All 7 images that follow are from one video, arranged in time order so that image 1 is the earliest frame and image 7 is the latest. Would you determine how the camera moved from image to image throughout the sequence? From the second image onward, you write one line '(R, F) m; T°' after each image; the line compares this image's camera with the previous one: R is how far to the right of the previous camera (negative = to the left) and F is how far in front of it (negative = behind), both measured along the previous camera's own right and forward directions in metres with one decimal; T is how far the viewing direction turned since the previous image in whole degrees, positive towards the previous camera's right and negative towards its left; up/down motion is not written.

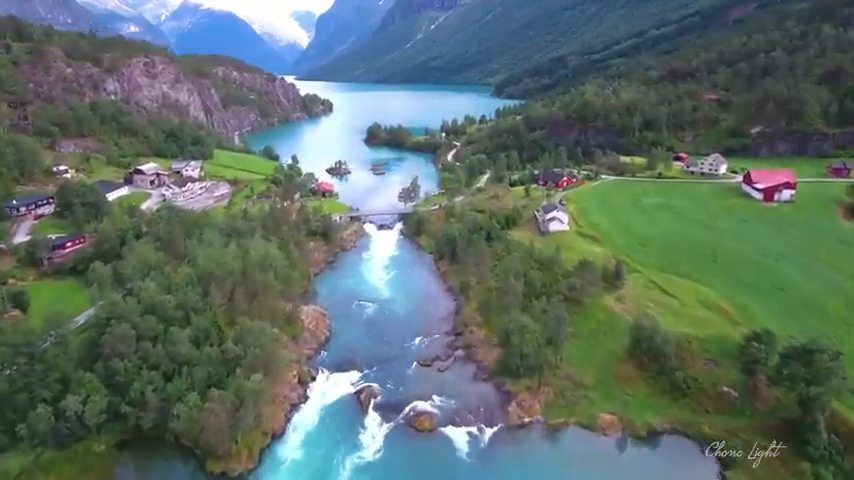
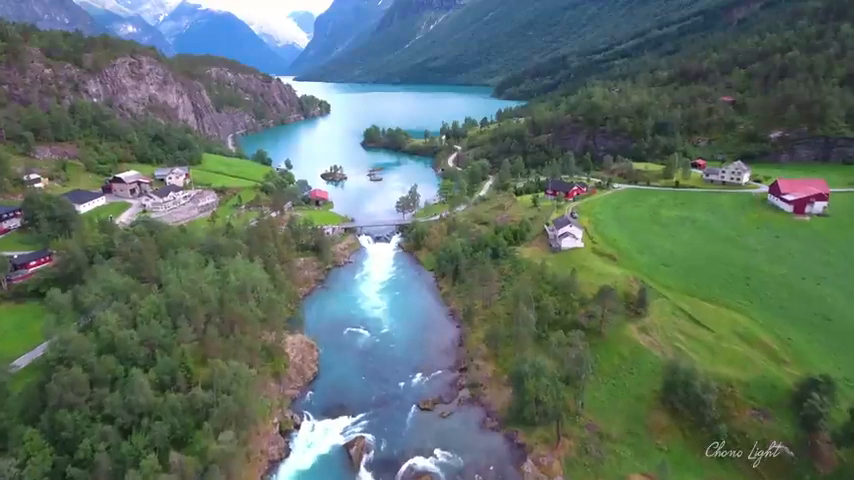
(-0.1, +5.4) m; 0°
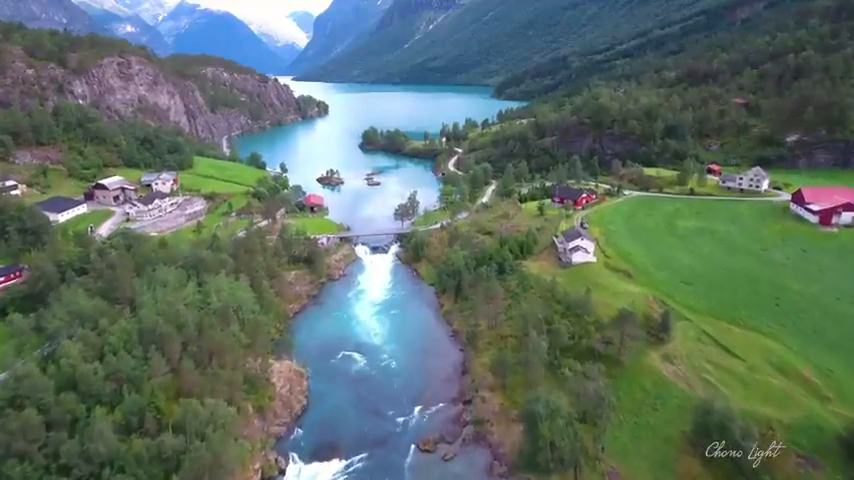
(-0.1, +4.0) m; 0°
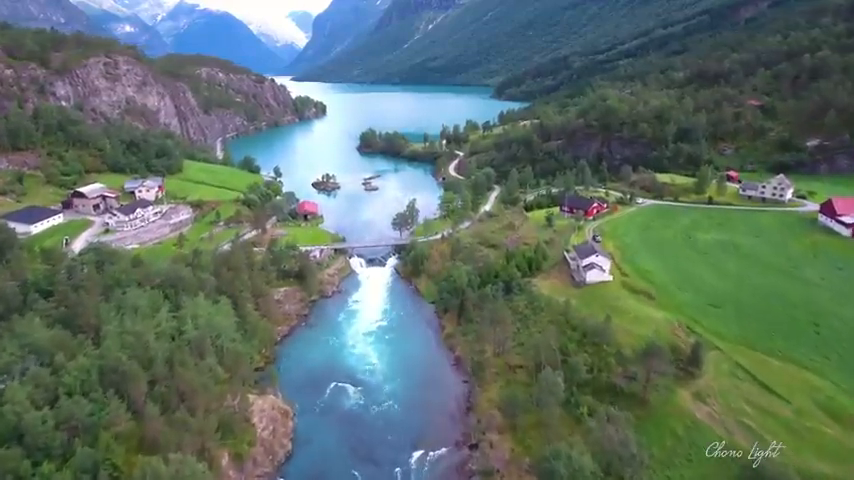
(-0.1, +4.5) m; 0°
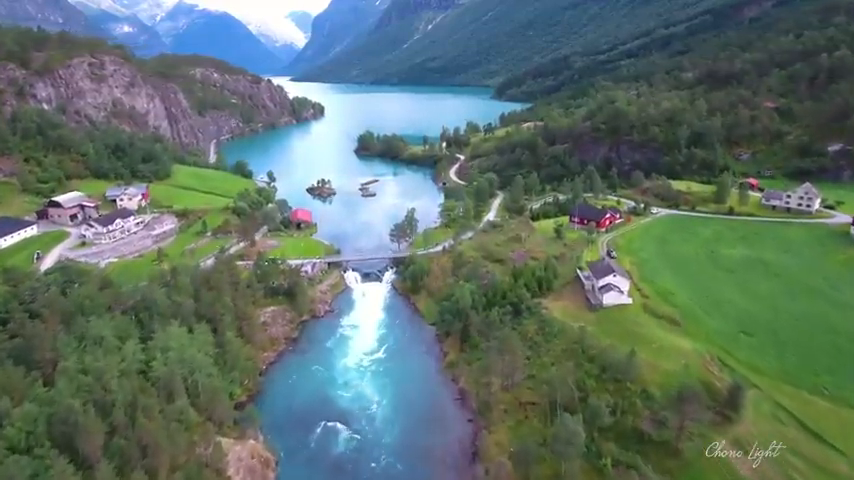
(0.0, +4.4) m; 0°
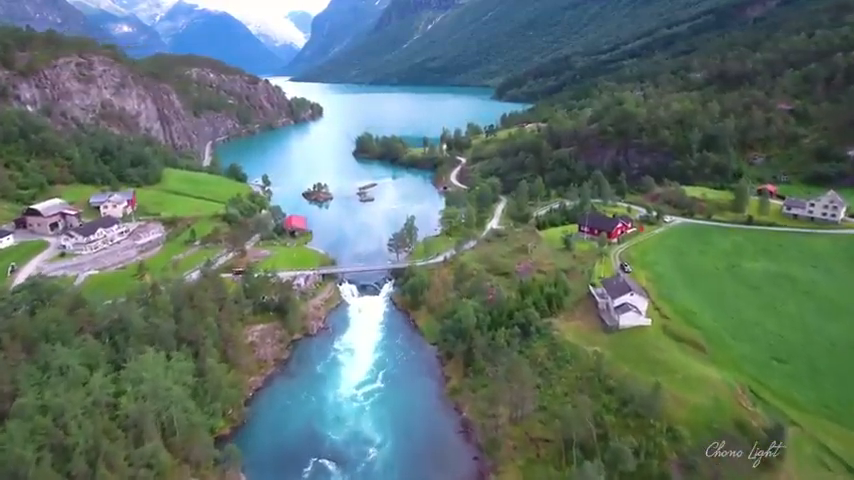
(-0.1, +3.5) m; 0°
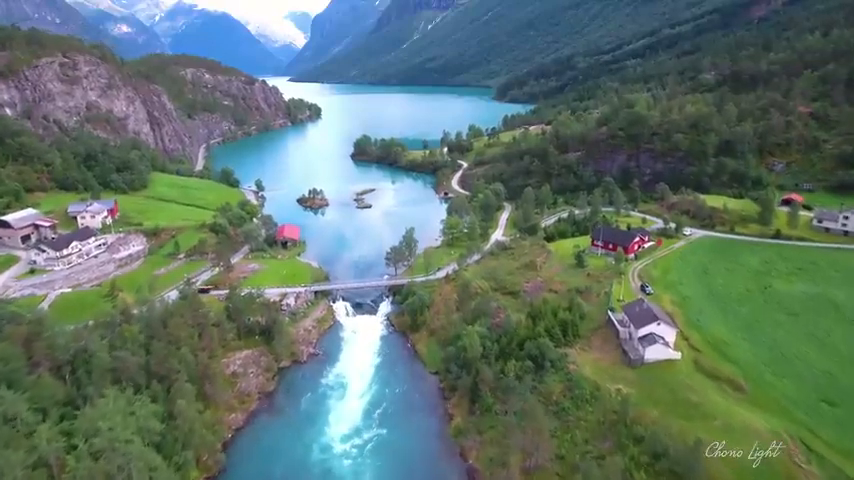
(-0.1, +4.3) m; 0°
